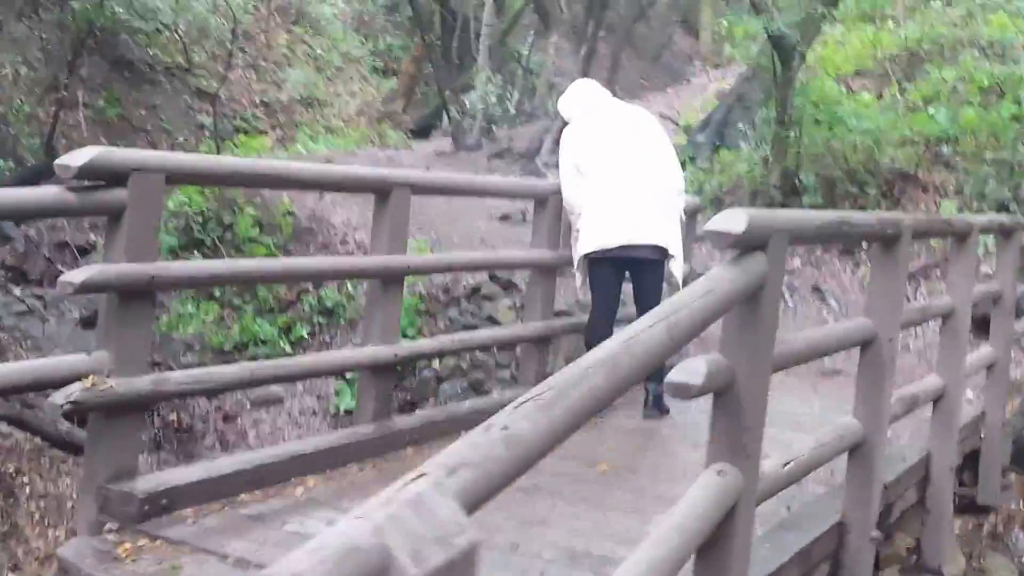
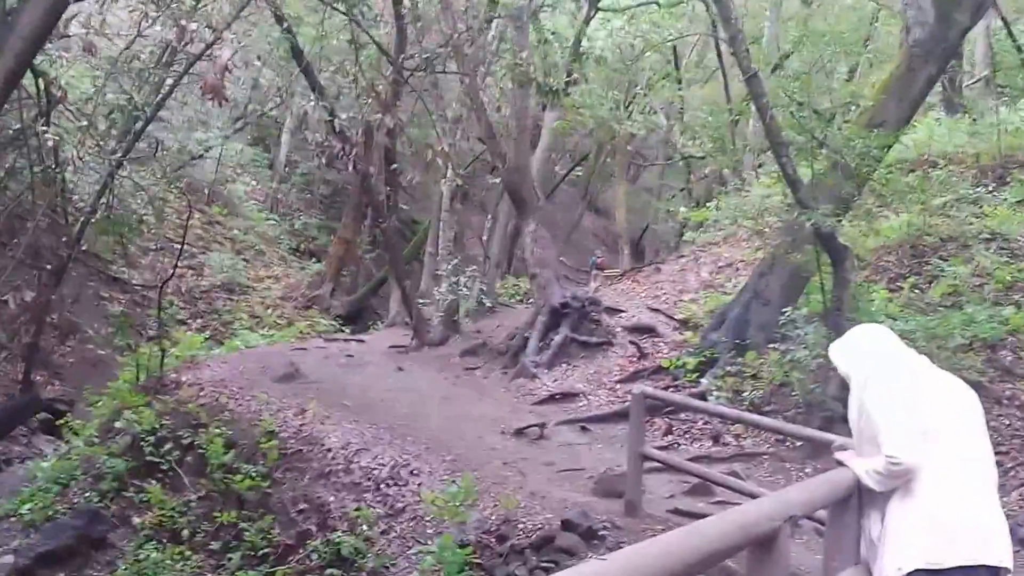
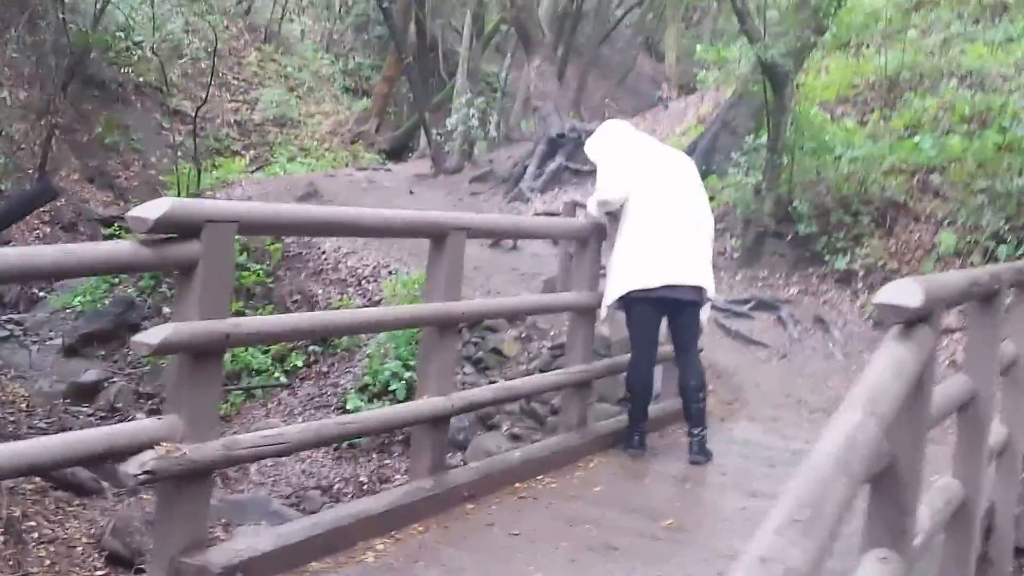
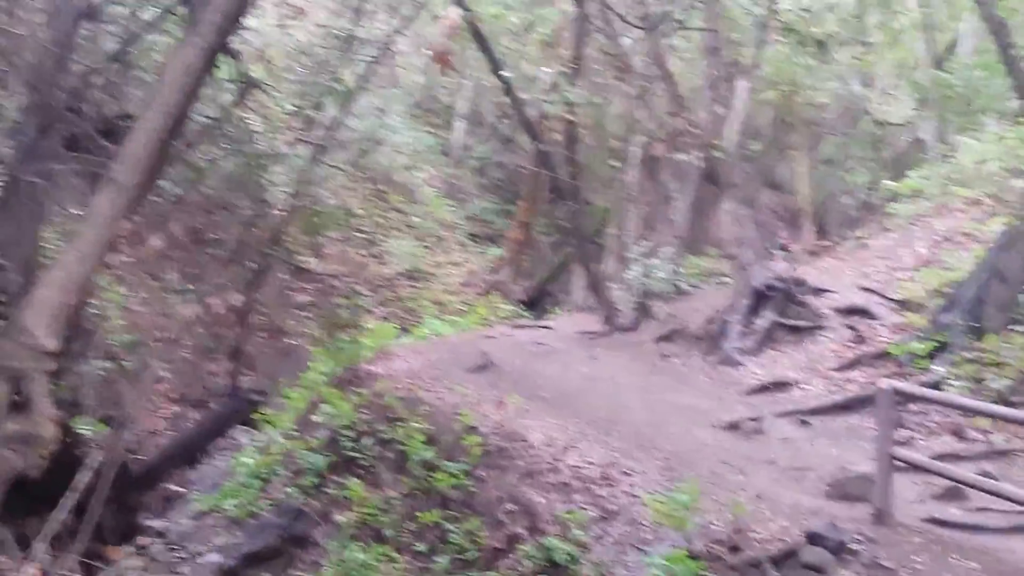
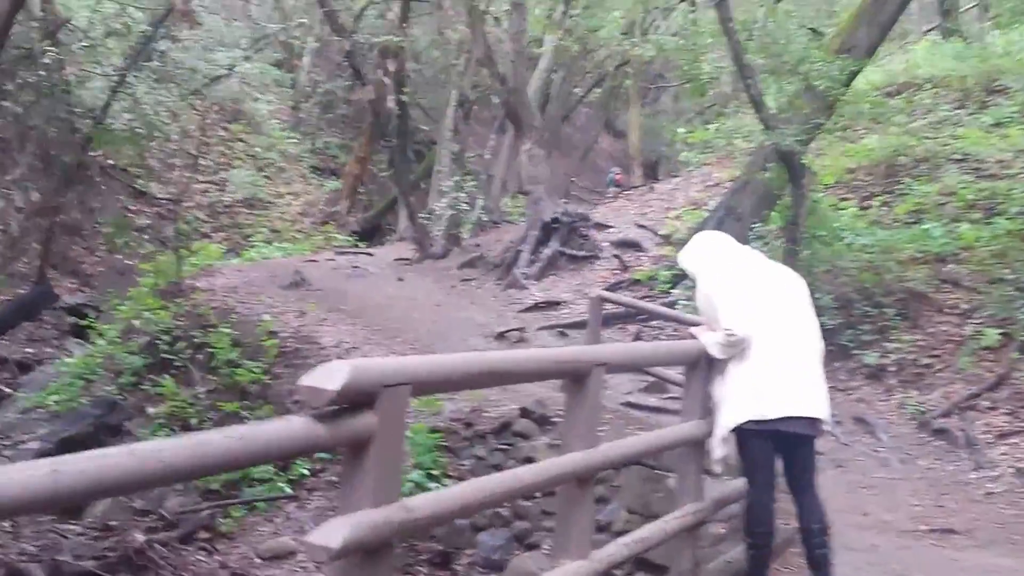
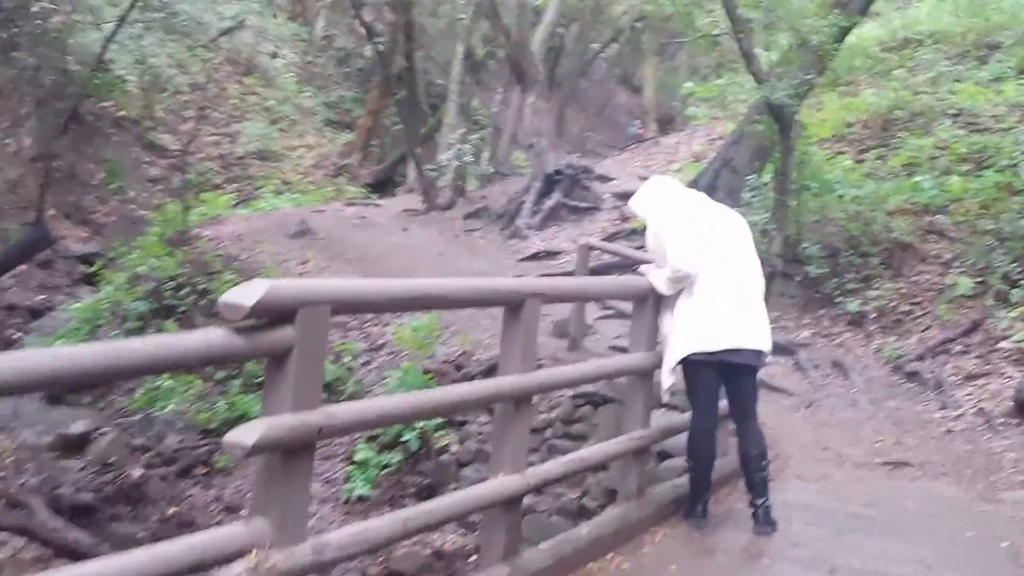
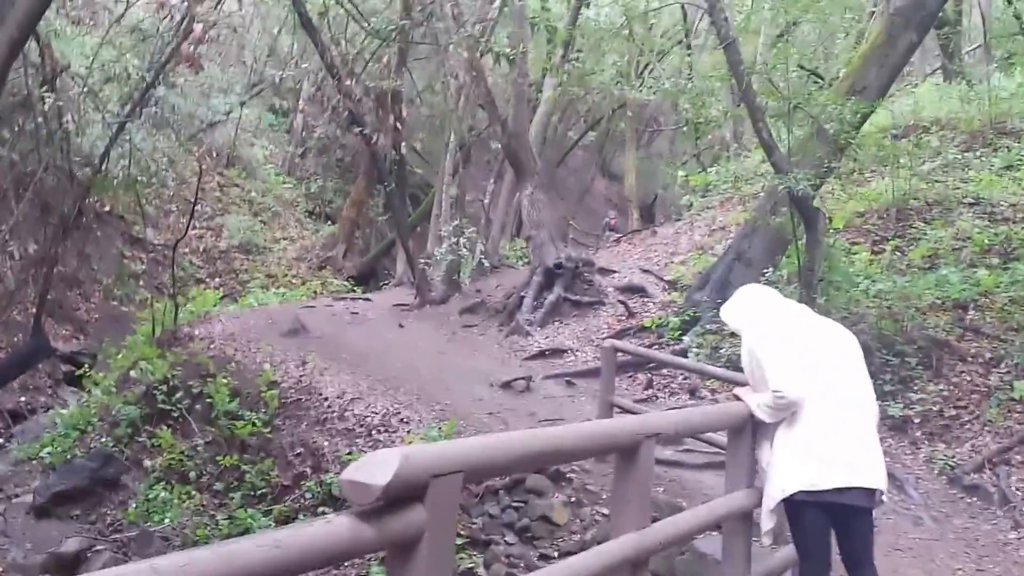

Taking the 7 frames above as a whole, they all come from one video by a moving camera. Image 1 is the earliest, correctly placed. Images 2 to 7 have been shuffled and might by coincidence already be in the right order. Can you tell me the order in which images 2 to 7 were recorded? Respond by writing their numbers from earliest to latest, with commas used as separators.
3, 6, 5, 7, 2, 4
